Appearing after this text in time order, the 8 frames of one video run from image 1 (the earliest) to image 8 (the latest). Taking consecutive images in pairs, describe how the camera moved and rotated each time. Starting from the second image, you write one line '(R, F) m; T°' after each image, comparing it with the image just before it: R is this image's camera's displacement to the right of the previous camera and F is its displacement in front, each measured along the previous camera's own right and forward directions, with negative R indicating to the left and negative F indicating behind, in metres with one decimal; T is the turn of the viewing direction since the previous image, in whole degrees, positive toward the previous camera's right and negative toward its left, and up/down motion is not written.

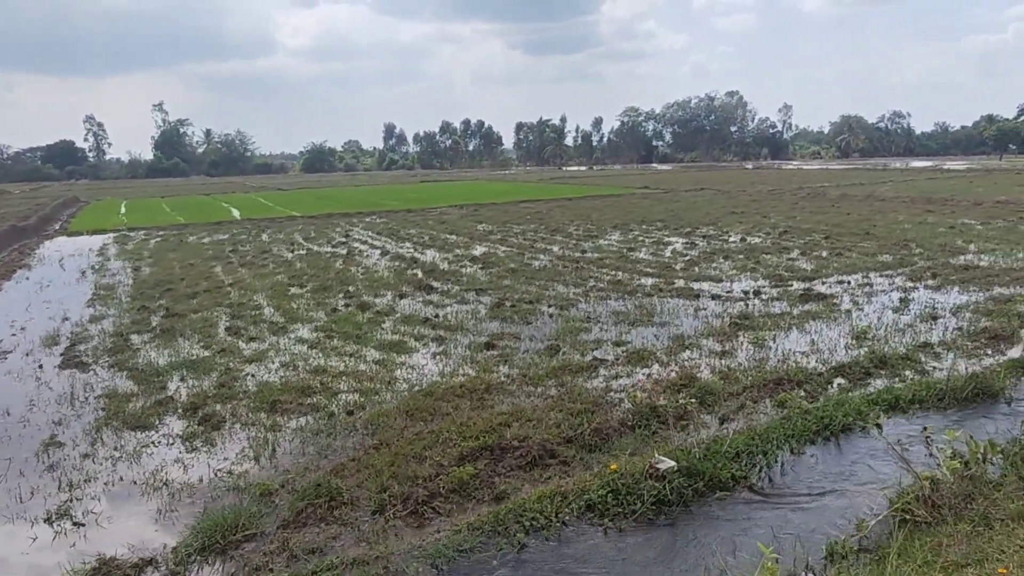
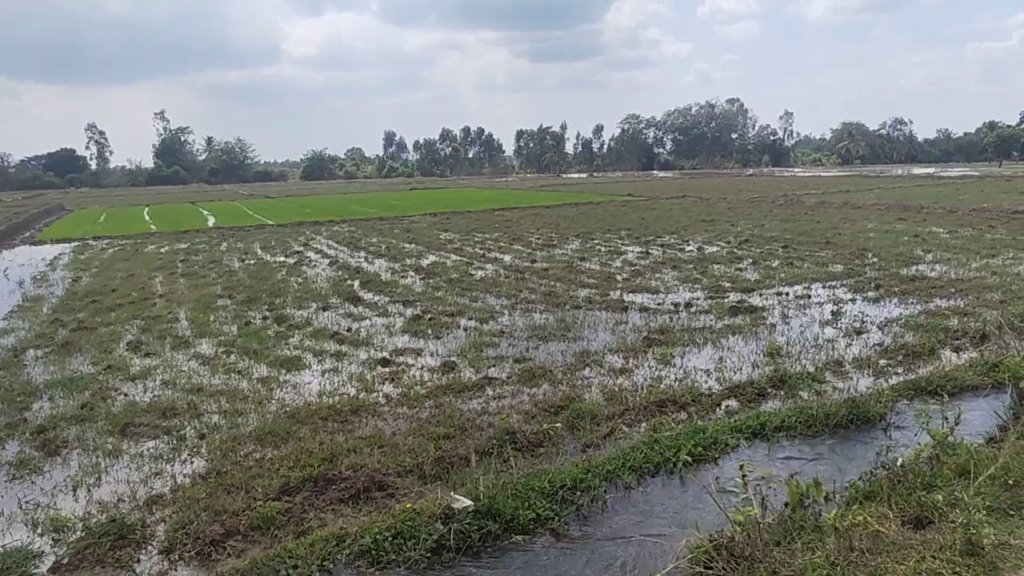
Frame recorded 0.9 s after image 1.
(+1.0, +0.4) m; 0°
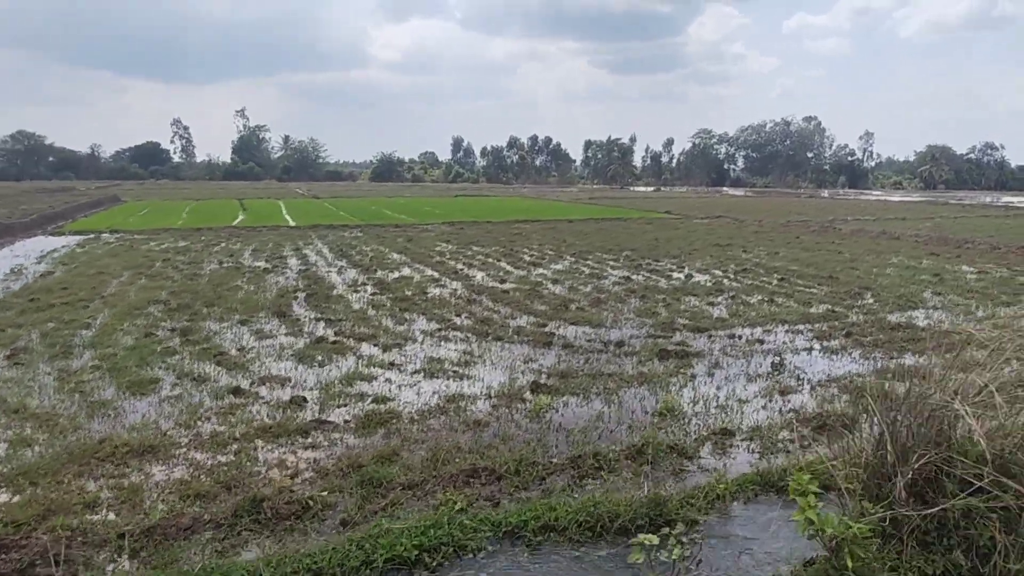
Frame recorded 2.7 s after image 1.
(+1.7, +0.9) m; -5°
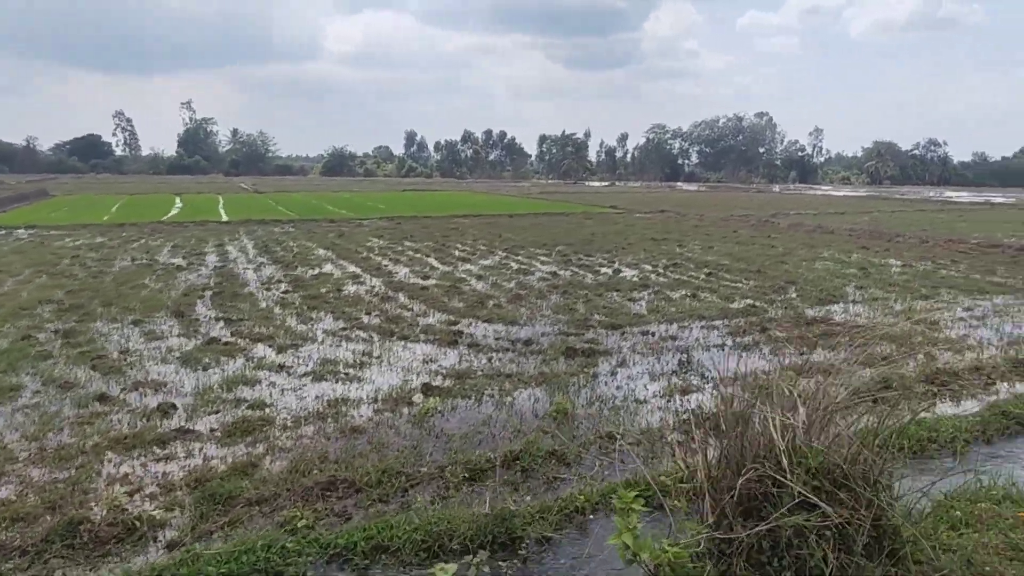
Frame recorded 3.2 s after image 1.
(+0.6, +0.3) m; +3°
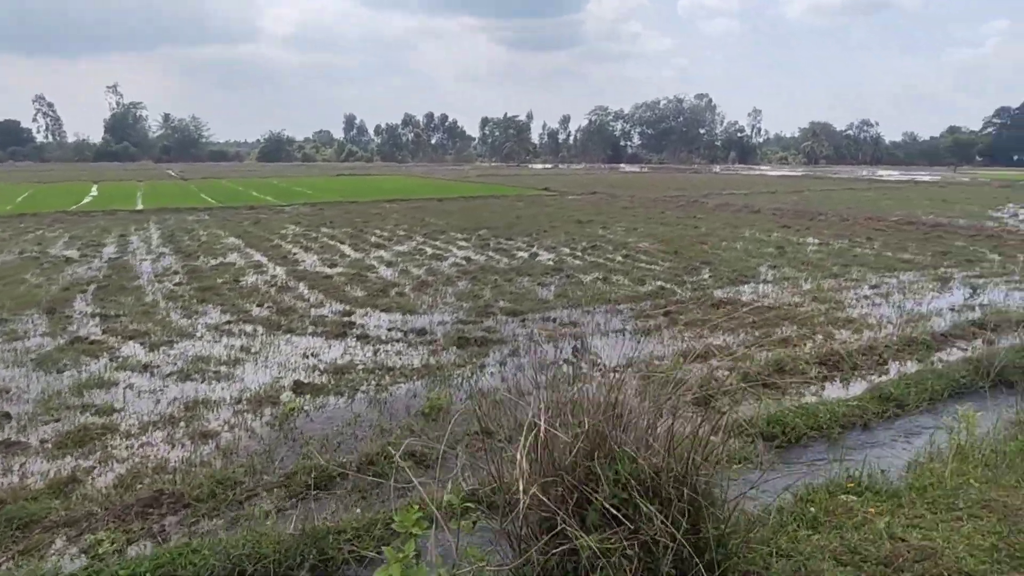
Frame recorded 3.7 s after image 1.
(+0.6, +0.3) m; +4°
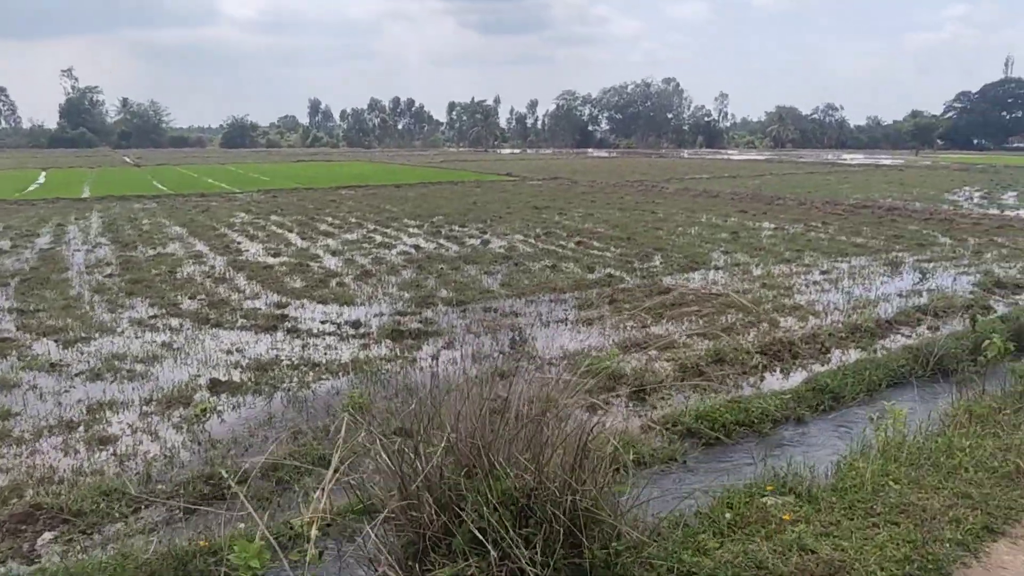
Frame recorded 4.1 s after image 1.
(+0.3, +0.3) m; +2°
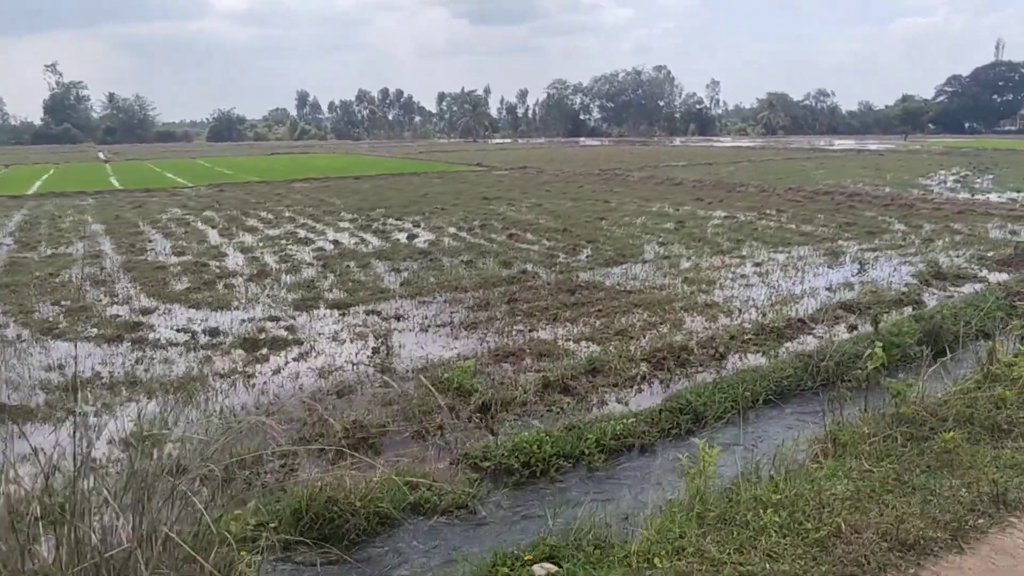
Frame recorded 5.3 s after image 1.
(+1.1, +0.8) m; 0°
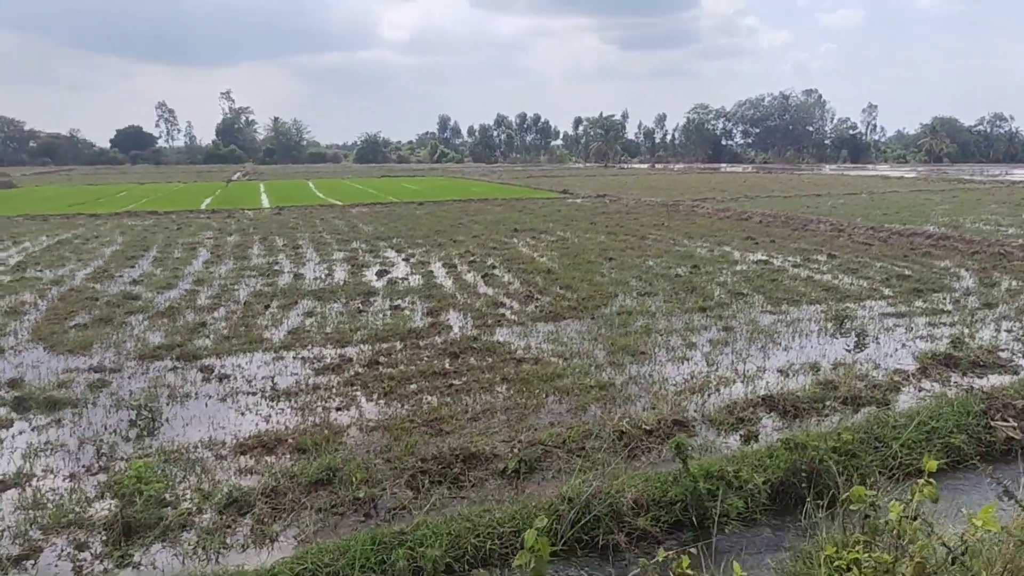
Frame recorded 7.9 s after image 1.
(+2.3, +1.6) m; -11°
